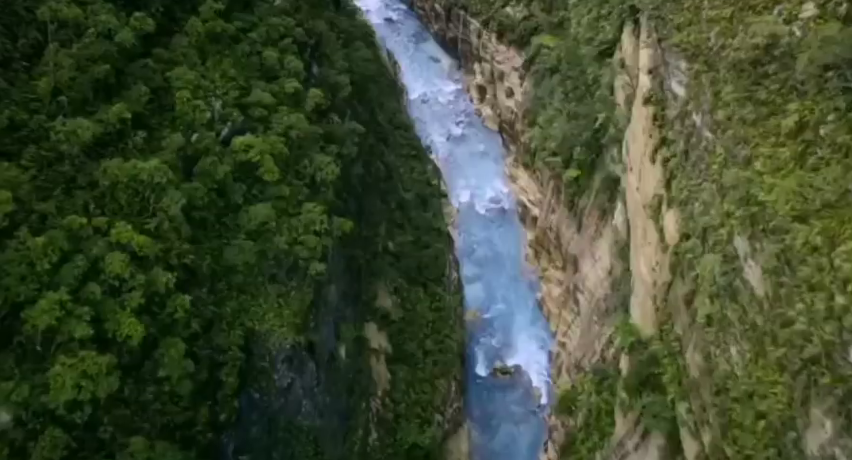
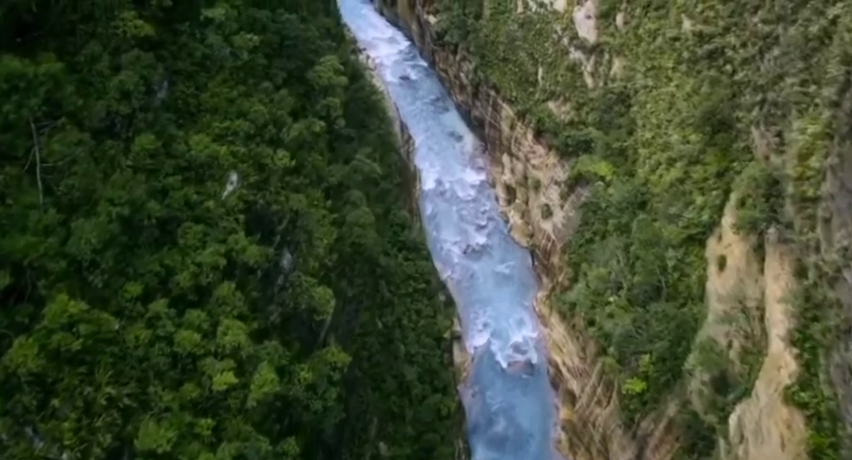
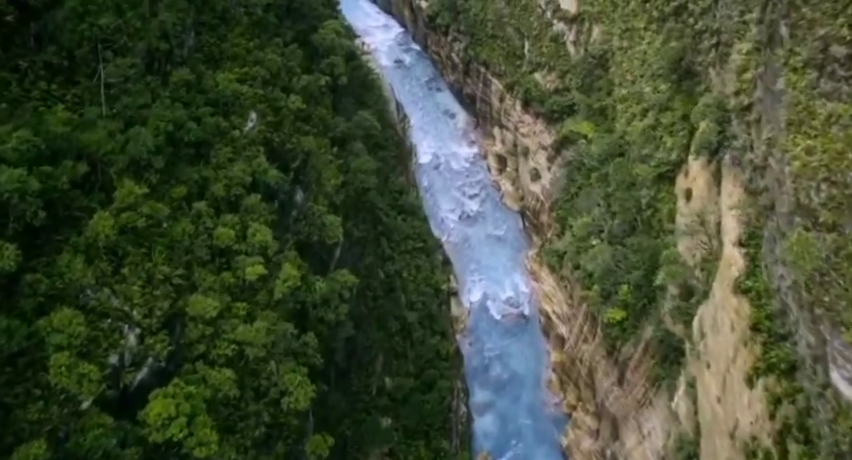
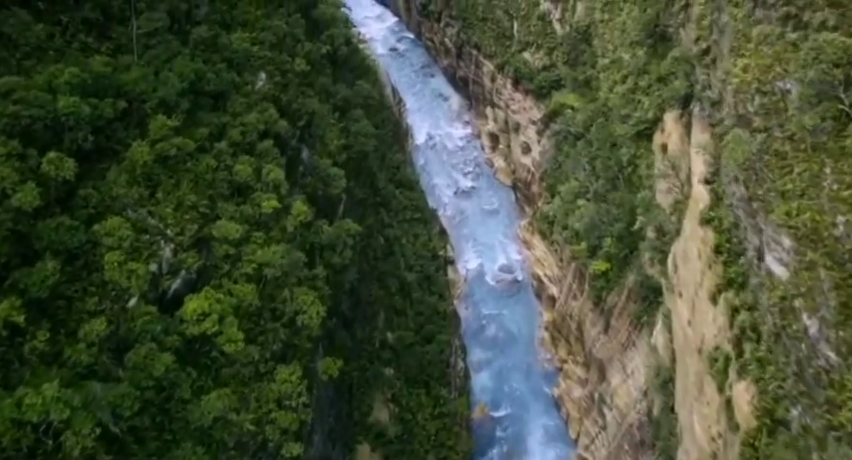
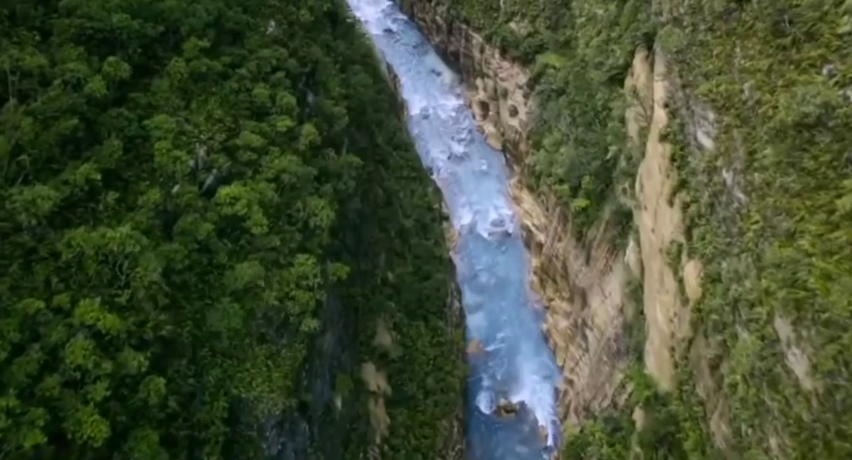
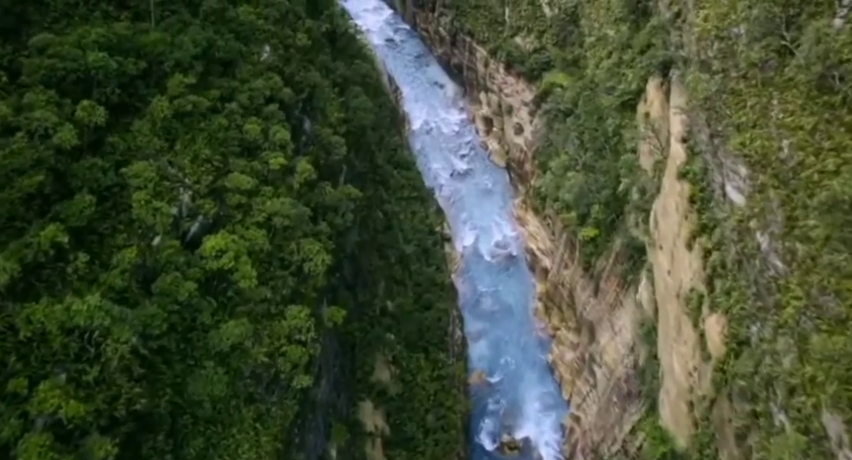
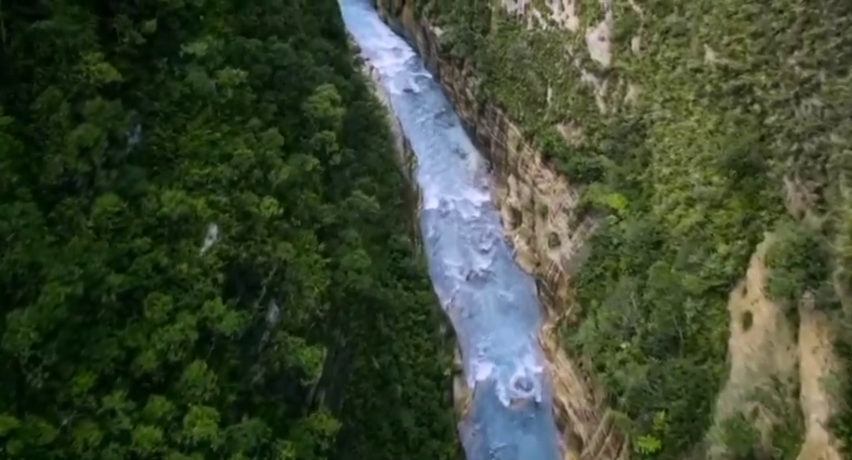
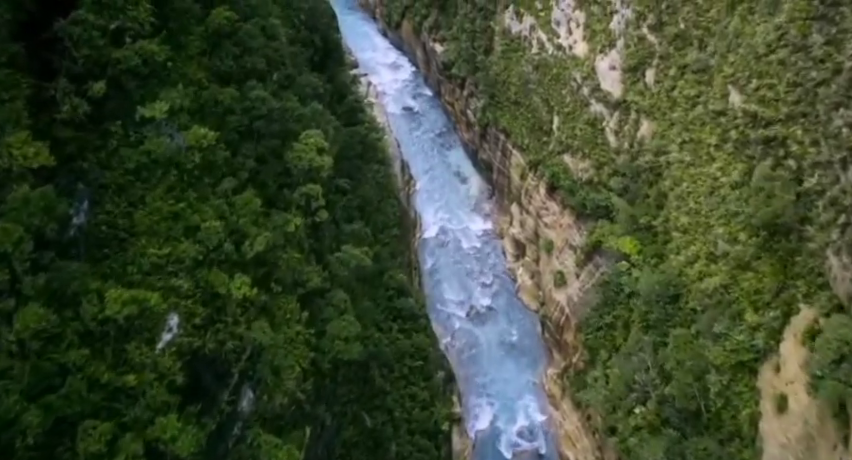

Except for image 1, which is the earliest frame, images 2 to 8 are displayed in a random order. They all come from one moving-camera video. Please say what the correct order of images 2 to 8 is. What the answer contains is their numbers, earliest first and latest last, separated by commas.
5, 6, 4, 3, 2, 7, 8
